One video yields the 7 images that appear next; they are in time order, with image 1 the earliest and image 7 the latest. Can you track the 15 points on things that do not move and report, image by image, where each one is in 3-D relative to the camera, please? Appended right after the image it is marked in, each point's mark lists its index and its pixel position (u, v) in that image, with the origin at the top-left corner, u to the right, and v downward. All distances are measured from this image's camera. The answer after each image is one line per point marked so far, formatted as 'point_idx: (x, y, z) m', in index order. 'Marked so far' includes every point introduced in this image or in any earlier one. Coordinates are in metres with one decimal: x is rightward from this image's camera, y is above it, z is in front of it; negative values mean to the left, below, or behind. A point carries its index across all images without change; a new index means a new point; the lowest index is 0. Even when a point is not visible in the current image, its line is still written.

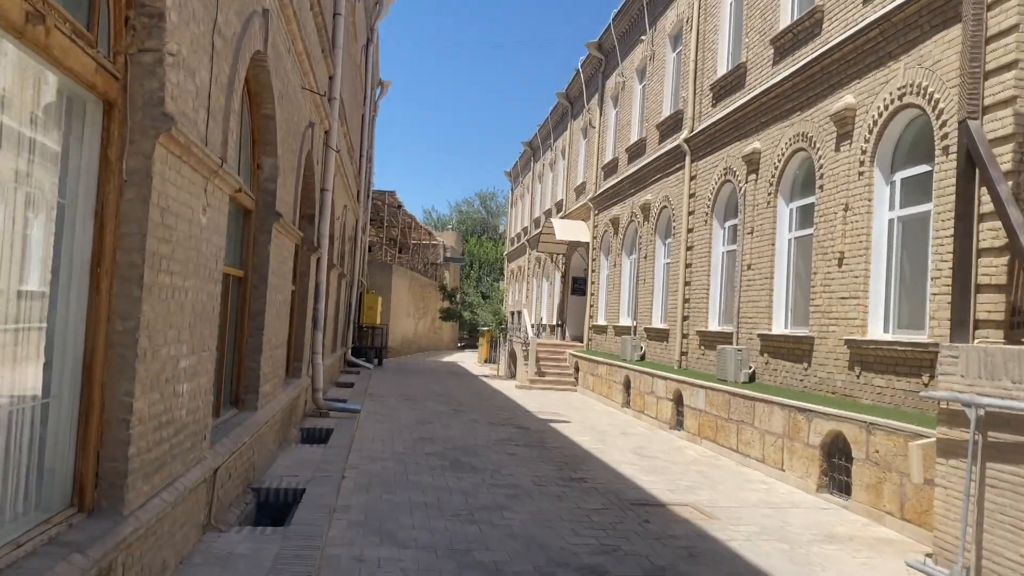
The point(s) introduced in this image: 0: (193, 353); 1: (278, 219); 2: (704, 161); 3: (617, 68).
0: (-1.6, -0.3, +4.2) m
1: (-1.8, +0.5, +6.6) m
2: (+2.9, +1.9, +12.7) m
3: (+2.3, +4.8, +18.4) m
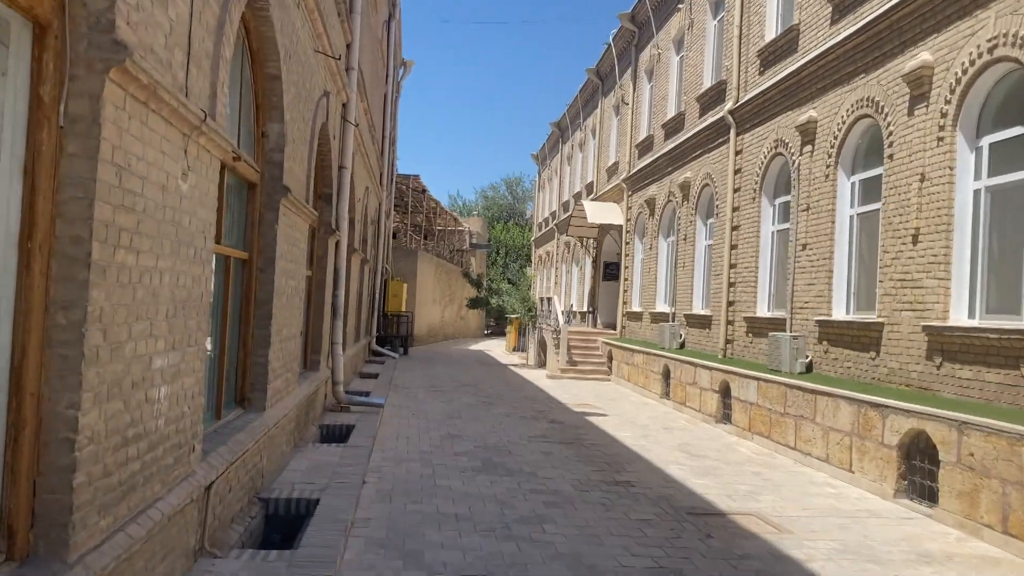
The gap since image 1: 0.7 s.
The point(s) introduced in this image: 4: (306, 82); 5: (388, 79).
0: (-1.4, -0.2, +3.4) m
1: (-1.6, +0.6, +5.8) m
2: (+3.3, +2.1, +11.8) m
3: (+2.9, +5.1, +17.5) m
4: (-1.6, +1.6, +6.8) m
5: (-2.8, +4.7, +19.1) m
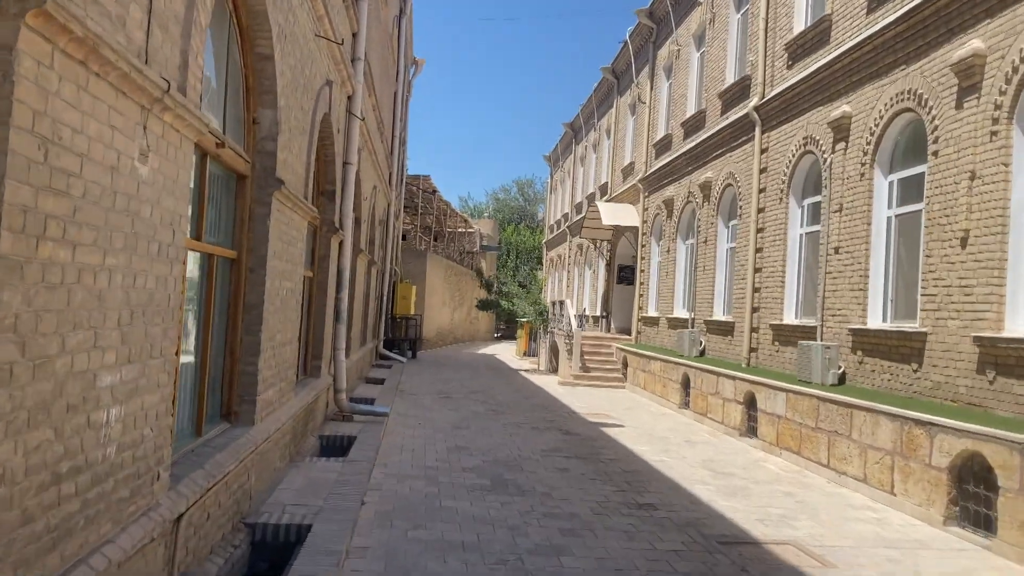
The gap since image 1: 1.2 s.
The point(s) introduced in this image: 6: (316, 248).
0: (-1.3, -0.3, +2.9) m
1: (-1.5, +0.6, +5.3) m
2: (+3.5, +2.1, +11.2) m
3: (+3.2, +5.0, +16.9) m
4: (-1.5, +1.6, +6.2) m
5: (-2.5, +4.6, +18.6) m
6: (-2.0, +0.4, +8.5) m
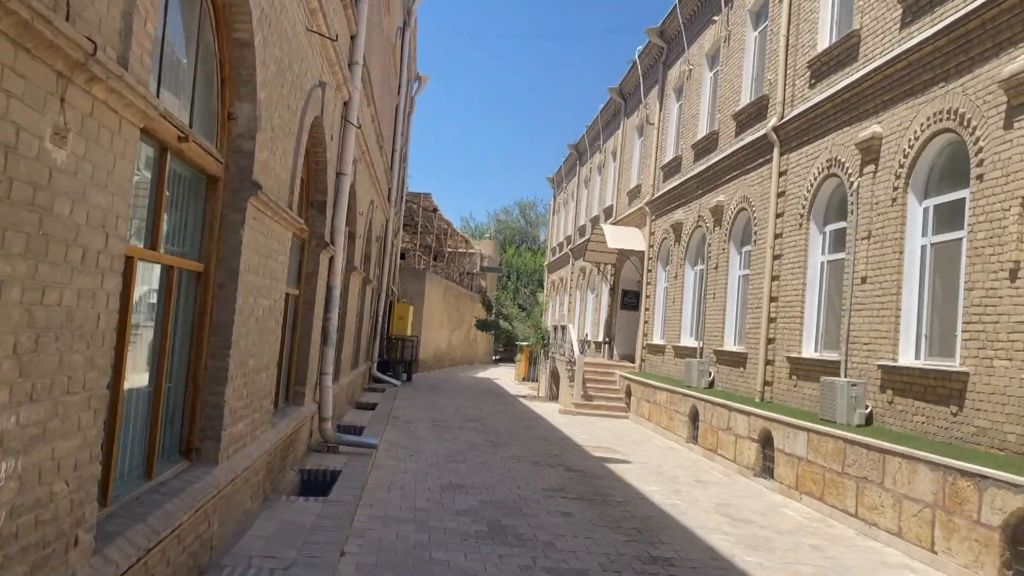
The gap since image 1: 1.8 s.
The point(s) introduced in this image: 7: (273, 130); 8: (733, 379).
0: (-1.3, -0.3, +2.2) m
1: (-1.4, +0.5, +4.7) m
2: (+3.6, +1.7, +10.6) m
3: (+3.3, +4.5, +16.4) m
4: (-1.5, +1.5, +5.6) m
5: (-2.4, +4.2, +18.0) m
6: (-1.9, +0.2, +7.8) m
7: (-1.5, +1.0, +5.1) m
8: (+3.1, -1.3, +11.9) m
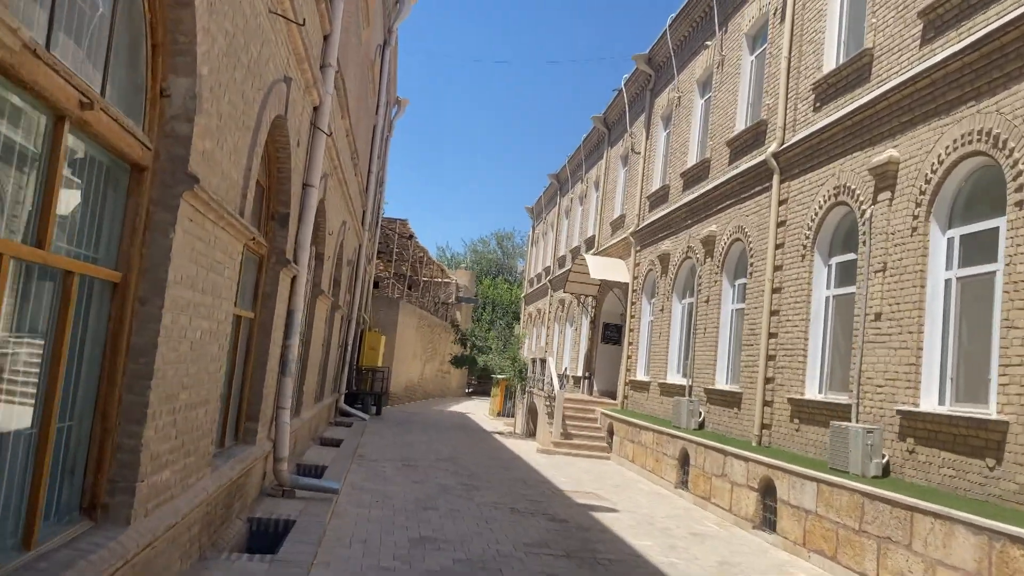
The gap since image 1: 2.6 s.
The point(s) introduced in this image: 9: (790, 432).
0: (-1.2, -0.3, +1.4) m
1: (-1.4, +0.4, +3.8) m
2: (+3.4, +1.3, +9.9) m
3: (+3.0, +3.9, +15.8) m
4: (-1.5, +1.4, +4.8) m
5: (-2.8, +3.6, +17.3) m
6: (-2.1, 0.0, +7.0) m
7: (-1.5, +0.9, +4.3) m
8: (+2.8, -1.7, +11.1) m
9: (+3.1, -1.6, +9.4) m
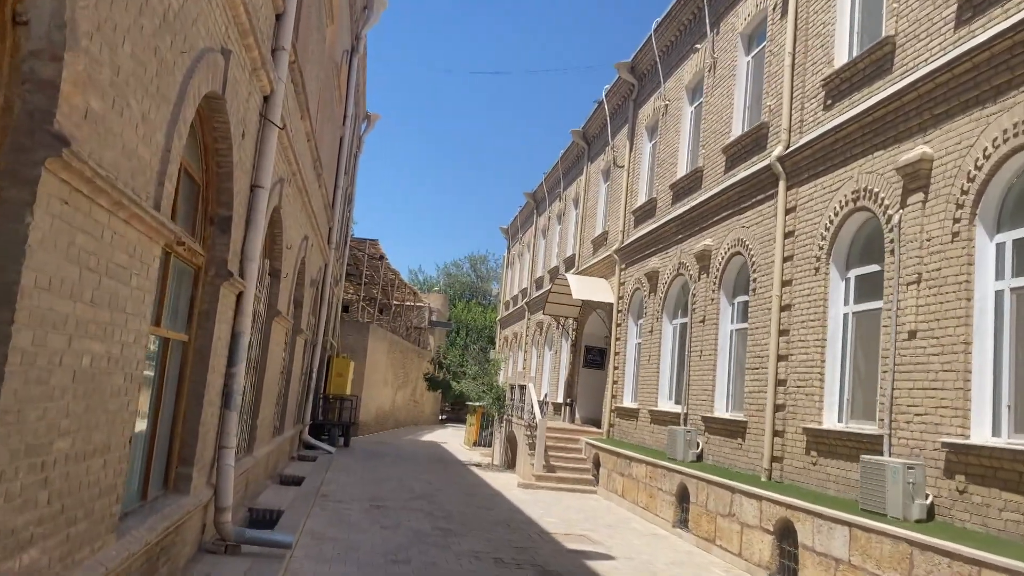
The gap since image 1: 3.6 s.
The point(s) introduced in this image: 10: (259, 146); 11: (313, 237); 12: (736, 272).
0: (-1.2, -0.2, +0.2) m
1: (-1.4, +0.4, +2.7) m
2: (+3.2, +1.1, +9.0) m
3: (+2.6, +3.5, +14.9) m
4: (-1.5, +1.3, +3.7) m
5: (-3.2, +3.2, +16.2) m
6: (-2.2, -0.1, +5.8) m
7: (-1.5, +0.8, +3.2) m
8: (+2.6, -2.0, +10.1) m
9: (+2.9, -1.8, +8.4) m
10: (-2.0, +1.1, +6.8) m
11: (-3.0, +0.8, +12.7) m
12: (+2.9, +0.2, +11.0) m
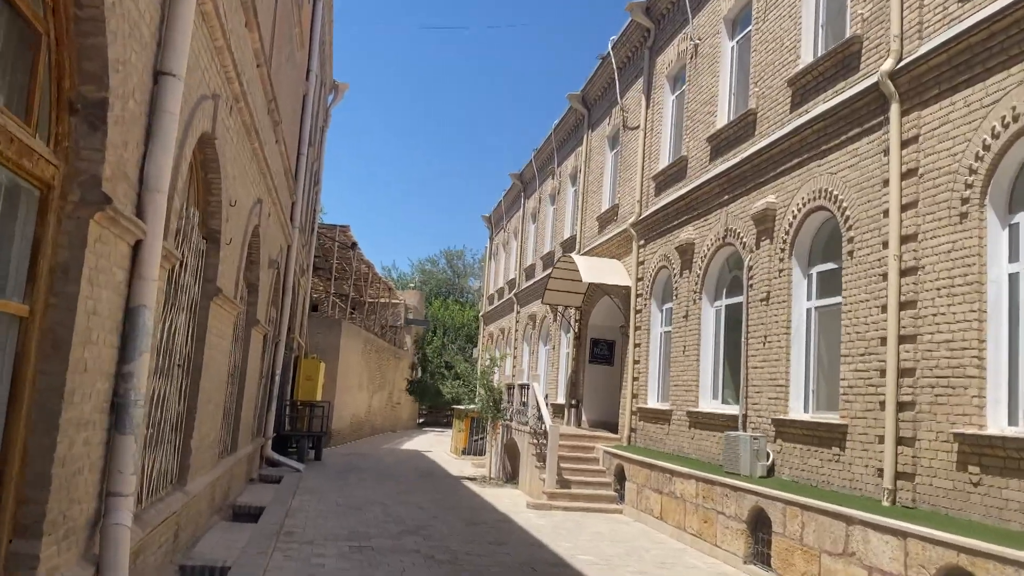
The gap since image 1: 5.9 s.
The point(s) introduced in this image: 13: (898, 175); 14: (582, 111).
0: (-0.6, 0.0, -2.2) m
1: (-1.0, +0.7, +0.2) m
2: (+3.4, +1.4, +6.7) m
3: (+2.5, +3.8, +12.6) m
4: (-1.1, +1.6, +1.2) m
5: (-3.3, +3.4, +13.7) m
6: (-1.8, +0.2, +3.3) m
7: (-1.1, +1.1, +0.7) m
8: (+2.8, -1.6, +7.7) m
9: (+3.2, -1.4, +6.0) m
10: (-1.7, +1.4, +4.3) m
11: (-2.9, +1.0, +10.2) m
12: (+3.1, +0.5, +8.6) m
13: (+3.2, +0.9, +7.0) m
14: (+1.5, +3.7, +17.7) m
